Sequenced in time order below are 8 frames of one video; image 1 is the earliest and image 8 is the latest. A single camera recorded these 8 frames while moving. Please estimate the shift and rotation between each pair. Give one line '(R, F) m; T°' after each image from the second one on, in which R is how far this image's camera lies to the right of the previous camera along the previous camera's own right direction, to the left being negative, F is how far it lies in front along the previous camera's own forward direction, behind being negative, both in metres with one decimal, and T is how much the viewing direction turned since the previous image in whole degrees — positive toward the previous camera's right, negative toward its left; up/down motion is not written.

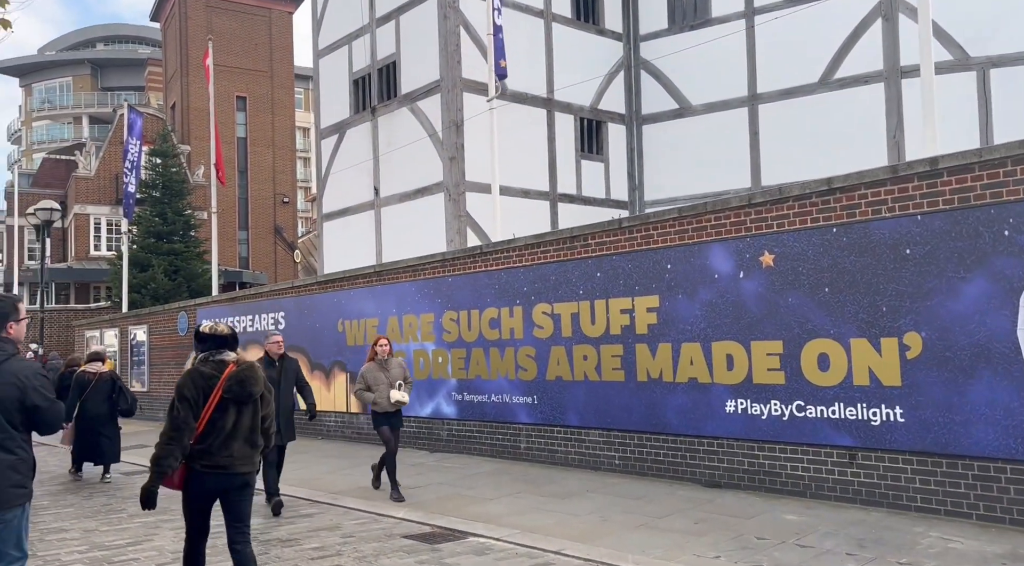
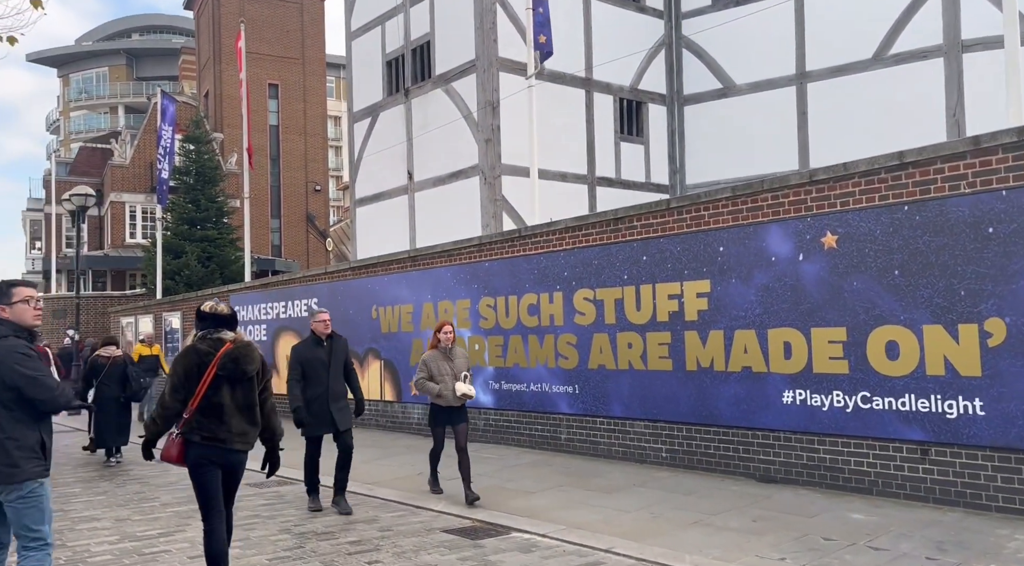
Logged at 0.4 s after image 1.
(-0.1, +0.4) m; -2°
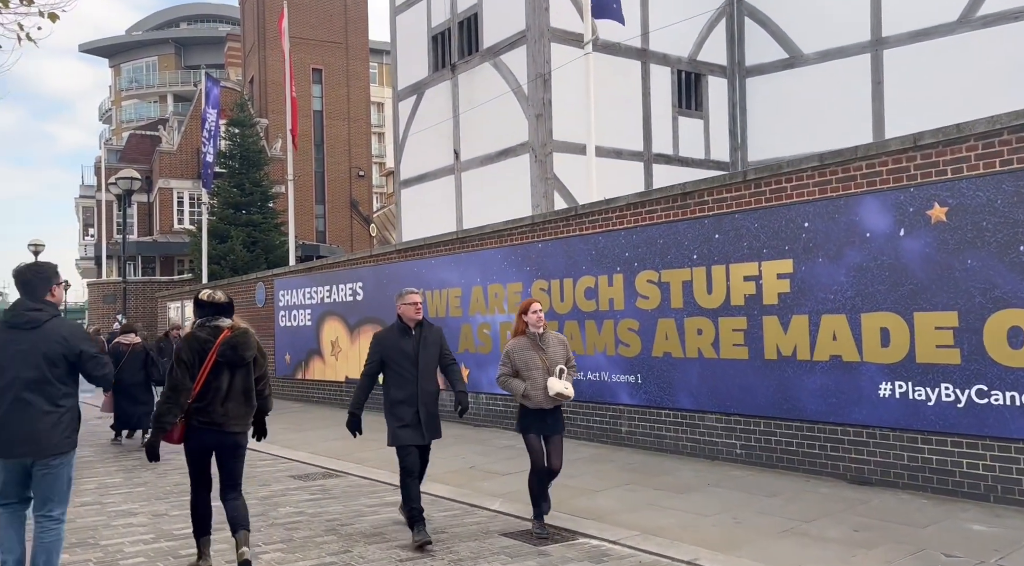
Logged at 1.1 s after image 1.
(-0.2, +0.6) m; -3°
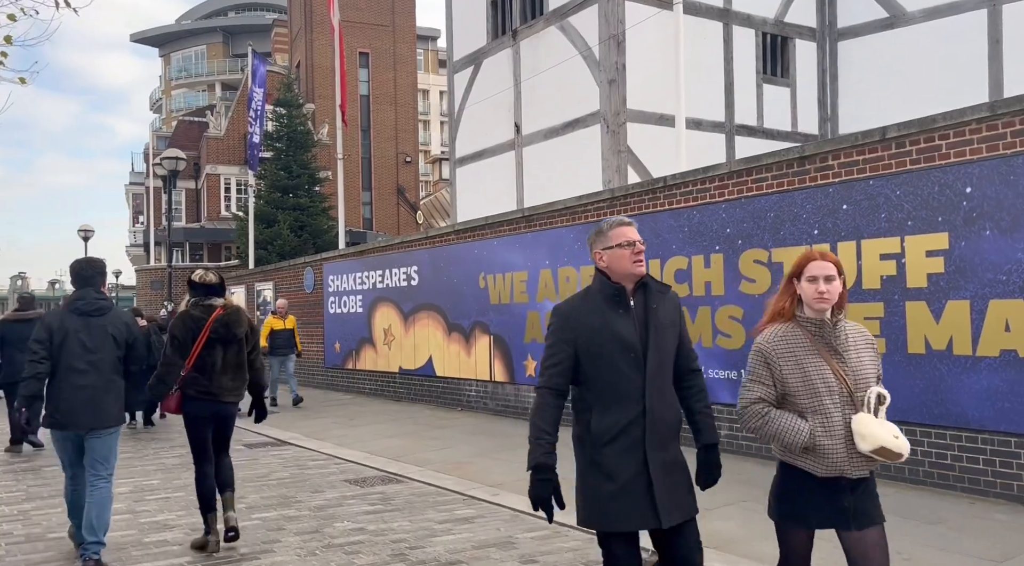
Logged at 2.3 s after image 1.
(-0.4, +1.1) m; -3°
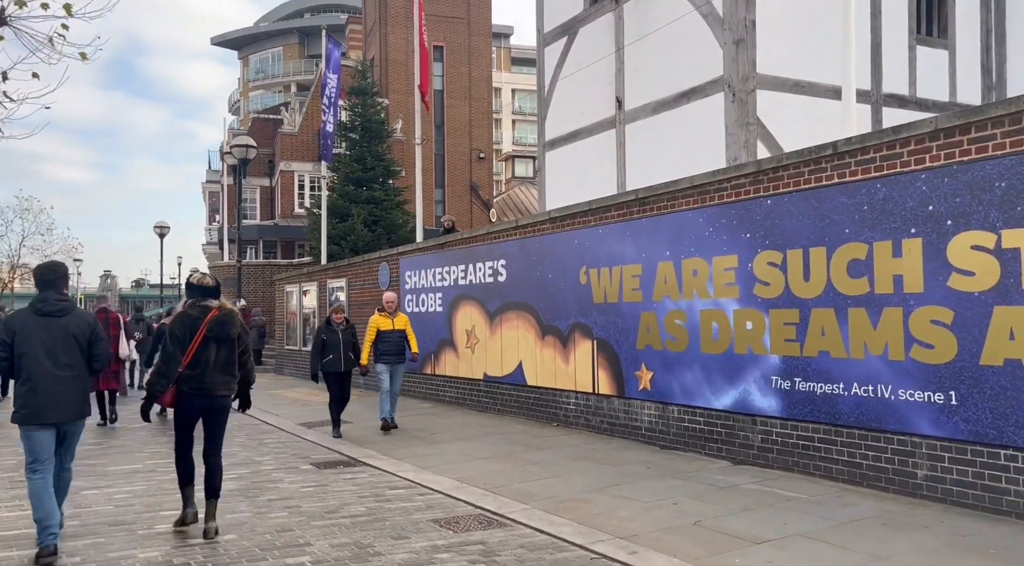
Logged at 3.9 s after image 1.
(-0.5, +1.6) m; -5°
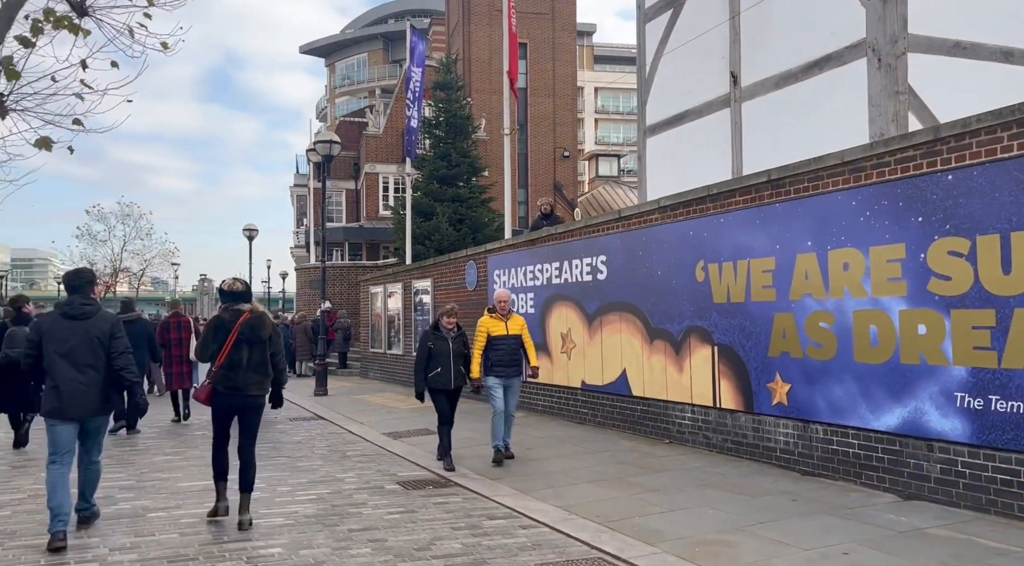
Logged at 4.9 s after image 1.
(-0.3, +1.2) m; -6°
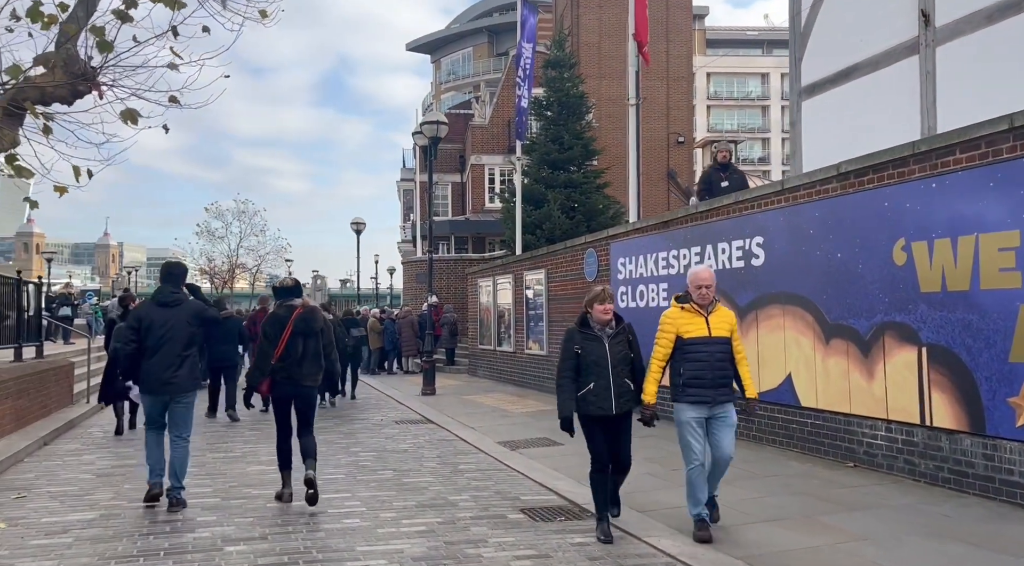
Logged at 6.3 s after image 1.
(-0.4, +1.6) m; -7°
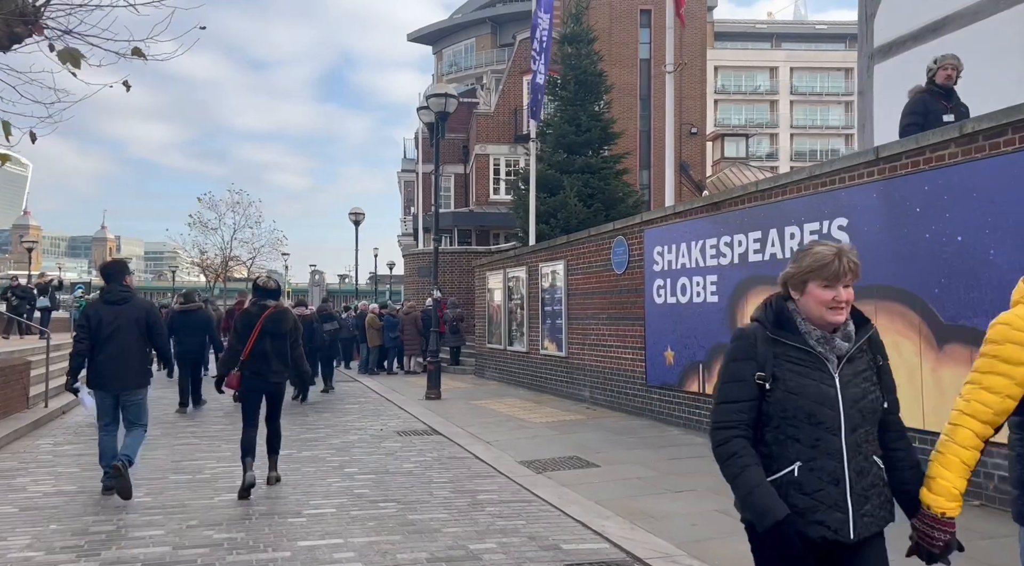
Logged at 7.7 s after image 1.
(-0.3, +1.8) m; 0°
